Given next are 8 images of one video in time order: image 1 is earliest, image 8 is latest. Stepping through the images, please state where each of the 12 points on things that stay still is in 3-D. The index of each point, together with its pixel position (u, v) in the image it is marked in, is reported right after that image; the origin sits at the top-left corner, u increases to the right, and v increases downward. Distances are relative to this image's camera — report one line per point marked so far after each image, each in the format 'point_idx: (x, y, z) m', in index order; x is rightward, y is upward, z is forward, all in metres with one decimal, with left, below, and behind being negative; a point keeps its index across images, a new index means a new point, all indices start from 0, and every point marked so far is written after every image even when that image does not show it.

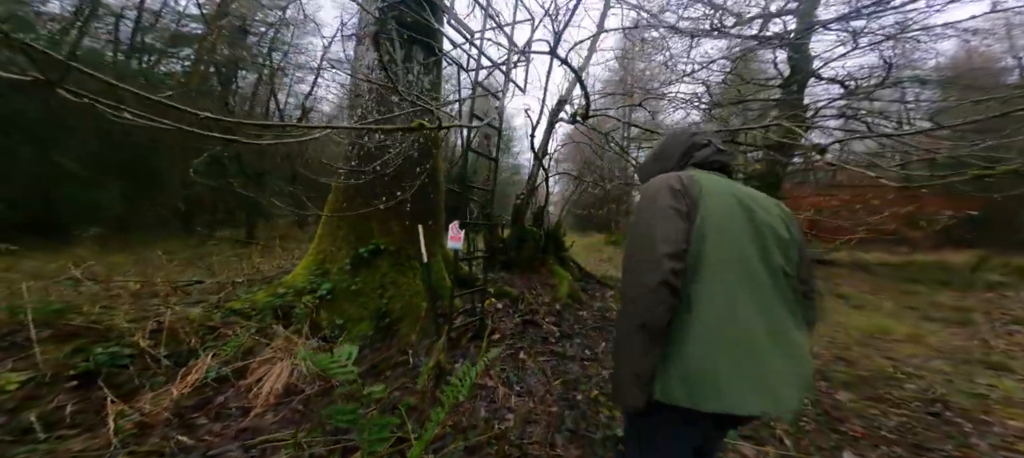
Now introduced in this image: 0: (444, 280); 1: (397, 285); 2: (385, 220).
0: (-0.7, -0.7, +4.3) m
1: (-1.1, -0.6, +3.8) m
2: (-1.3, +0.1, +3.9) m
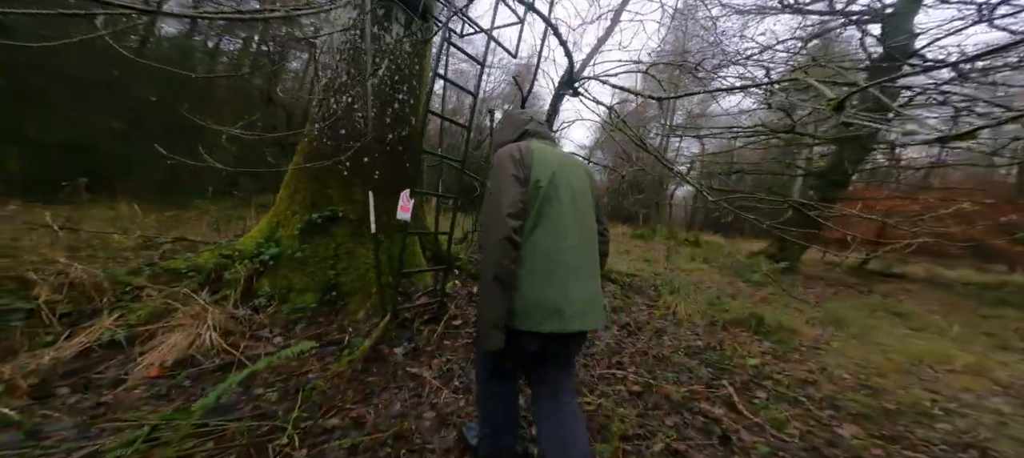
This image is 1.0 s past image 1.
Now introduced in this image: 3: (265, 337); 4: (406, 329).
0: (-1.1, -0.4, +3.9) m
1: (-1.5, -0.3, +3.5) m
2: (-1.7, +0.4, +3.6) m
3: (-2.0, -0.9, +2.9) m
4: (-1.0, -0.9, +3.2) m
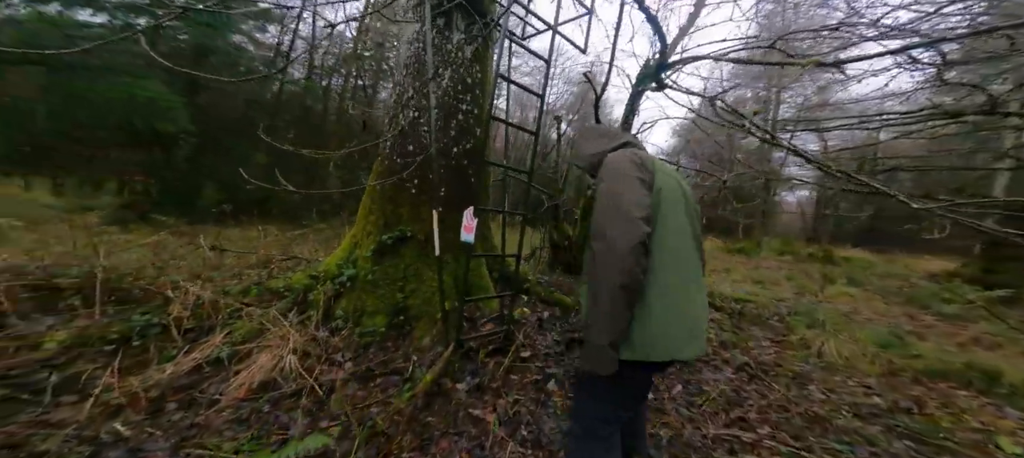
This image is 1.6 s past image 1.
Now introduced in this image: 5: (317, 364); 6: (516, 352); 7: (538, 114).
0: (-0.3, -0.6, +3.7) m
1: (-0.8, -0.5, +3.4) m
2: (-0.9, +0.2, +3.5) m
3: (-1.4, -1.1, +2.9) m
4: (-0.4, -1.1, +3.0) m
5: (-1.6, -1.1, +2.9) m
6: (0.0, -1.1, +3.2) m
7: (+0.3, +1.0, +3.2) m
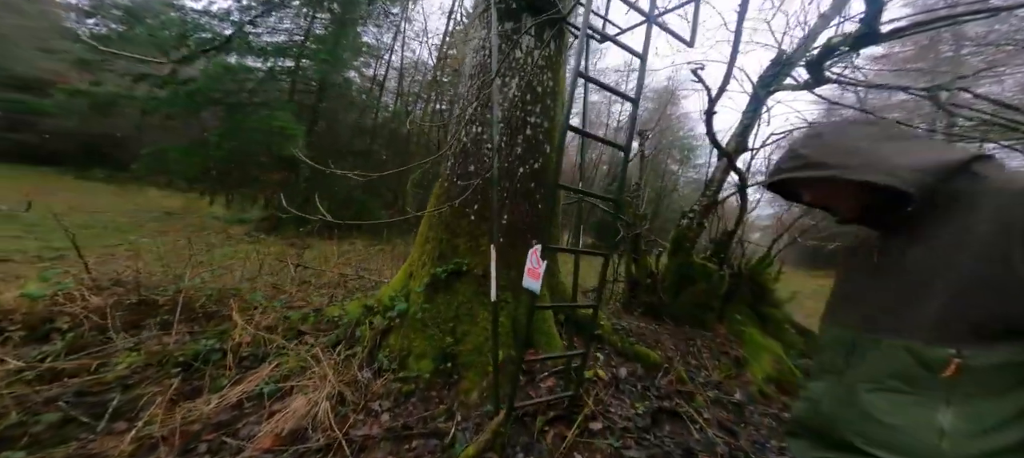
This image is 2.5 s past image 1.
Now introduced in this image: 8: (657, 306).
0: (+0.3, -0.9, +3.1) m
1: (-0.3, -0.8, +2.9) m
2: (-0.4, 0.0, +3.1) m
3: (-1.0, -1.3, +2.6) m
4: (+0.1, -1.3, +2.4) m
5: (-1.1, -1.3, +2.6) m
6: (+0.5, -1.3, +2.5) m
7: (+0.8, +0.8, +2.6) m
8: (+1.7, -0.9, +4.3) m
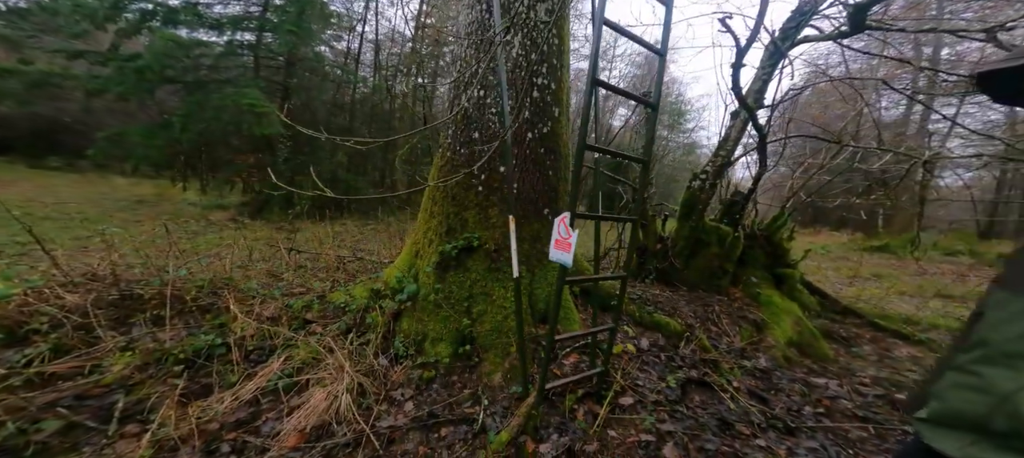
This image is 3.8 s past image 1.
0: (+0.5, -0.7, +3.0) m
1: (-0.2, -0.6, +2.8) m
2: (-0.2, +0.2, +2.9) m
3: (-0.8, -1.2, +2.5) m
4: (+0.3, -1.2, +2.3) m
5: (-0.9, -1.2, +2.4) m
6: (+0.7, -1.1, +2.4) m
7: (+0.9, +1.0, +2.4) m
8: (+1.9, -0.5, +4.2) m
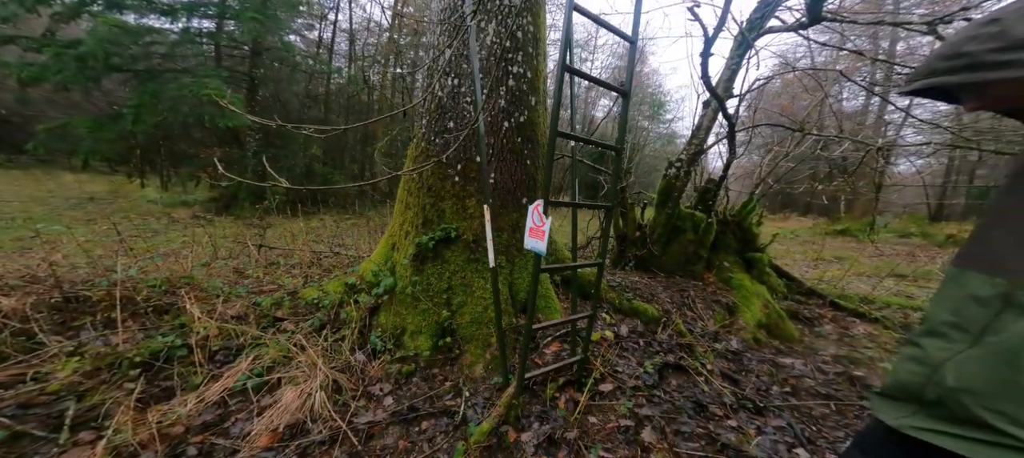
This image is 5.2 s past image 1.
0: (+0.3, -0.6, +3.0) m
1: (-0.3, -0.5, +2.7) m
2: (-0.4, +0.2, +2.9) m
3: (-0.9, -1.1, +2.4) m
4: (+0.1, -1.1, +2.3) m
5: (-1.1, -1.1, +2.4) m
6: (+0.6, -1.1, +2.5) m
7: (+0.7, +1.1, +2.4) m
8: (+1.6, -0.4, +4.3) m
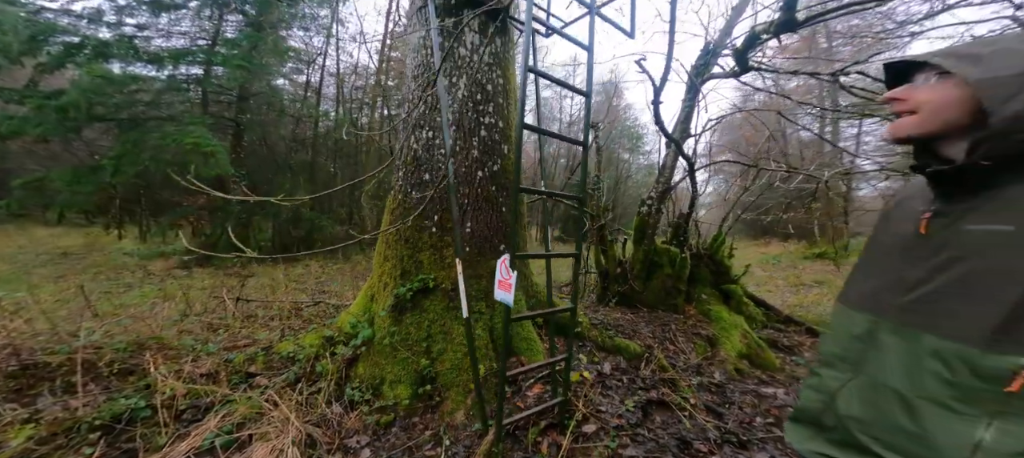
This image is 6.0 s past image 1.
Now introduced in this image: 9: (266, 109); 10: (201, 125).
0: (+0.2, -0.9, +3.0) m
1: (-0.5, -0.8, +2.7) m
2: (-0.6, -0.1, +2.9) m
3: (-1.0, -1.4, +2.3) m
4: (0.0, -1.4, +2.3) m
5: (-1.2, -1.5, +2.3) m
6: (+0.4, -1.3, +2.4) m
7: (+0.5, +0.8, +2.6) m
8: (+1.4, -0.8, +4.4) m
9: (-6.3, +3.1, +9.2) m
10: (-6.6, +2.2, +7.7) m
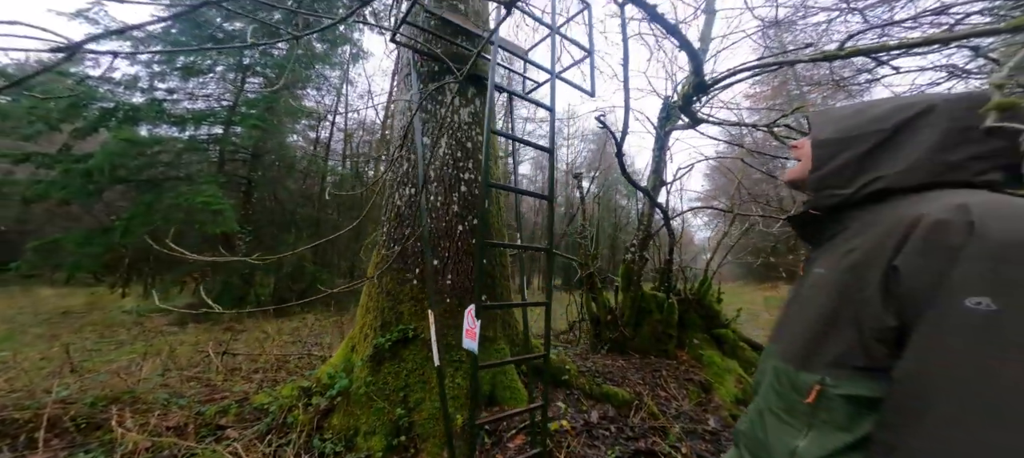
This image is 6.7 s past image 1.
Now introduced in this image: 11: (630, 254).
0: (0.0, -1.2, +2.9) m
1: (-0.6, -1.1, +2.7) m
2: (-0.8, -0.5, +3.0) m
3: (-1.2, -1.7, +2.2) m
4: (-0.1, -1.6, +2.1) m
5: (-1.3, -1.7, +2.1) m
6: (+0.3, -1.6, +2.3) m
7: (+0.4, +0.5, +2.7) m
8: (+1.3, -1.3, +4.3) m
9: (-6.4, +1.7, +9.7) m
10: (-6.7, +1.0, +8.0) m
11: (+1.5, -0.3, +4.5) m
